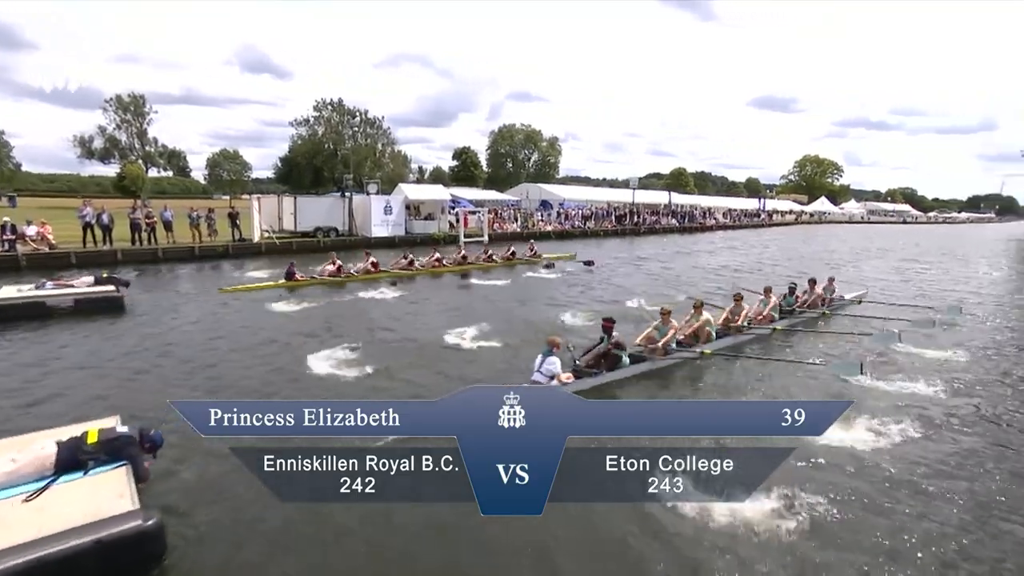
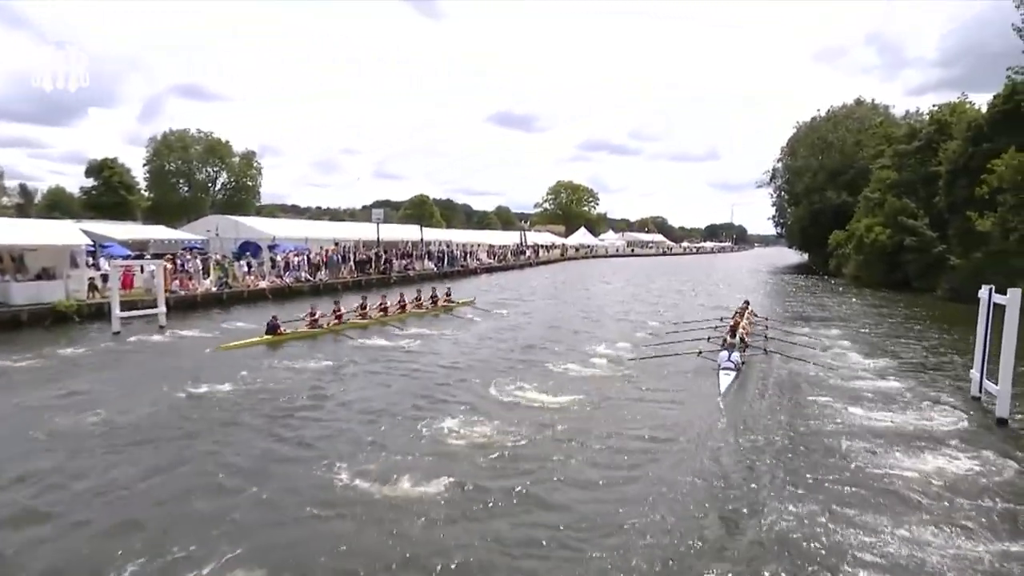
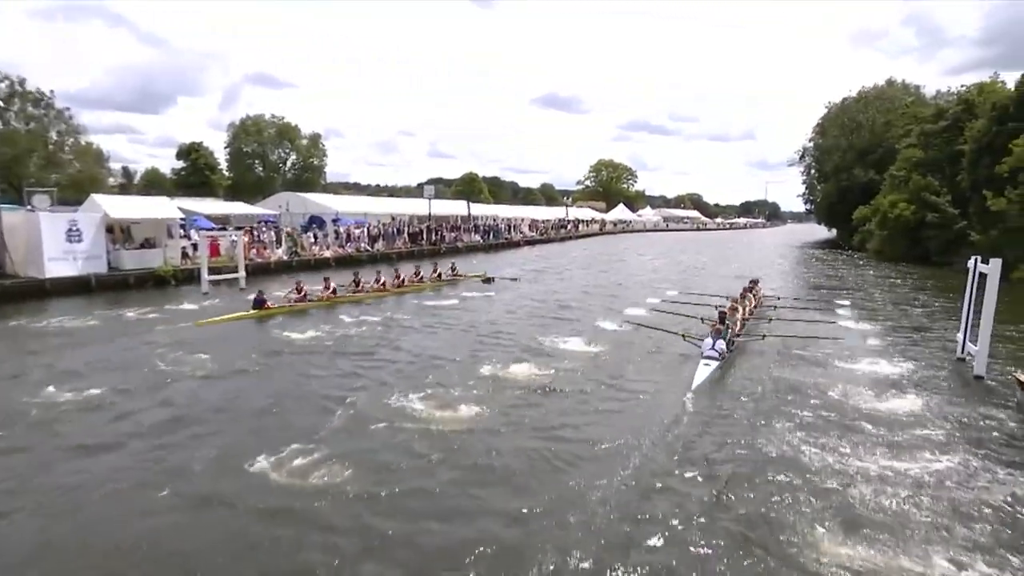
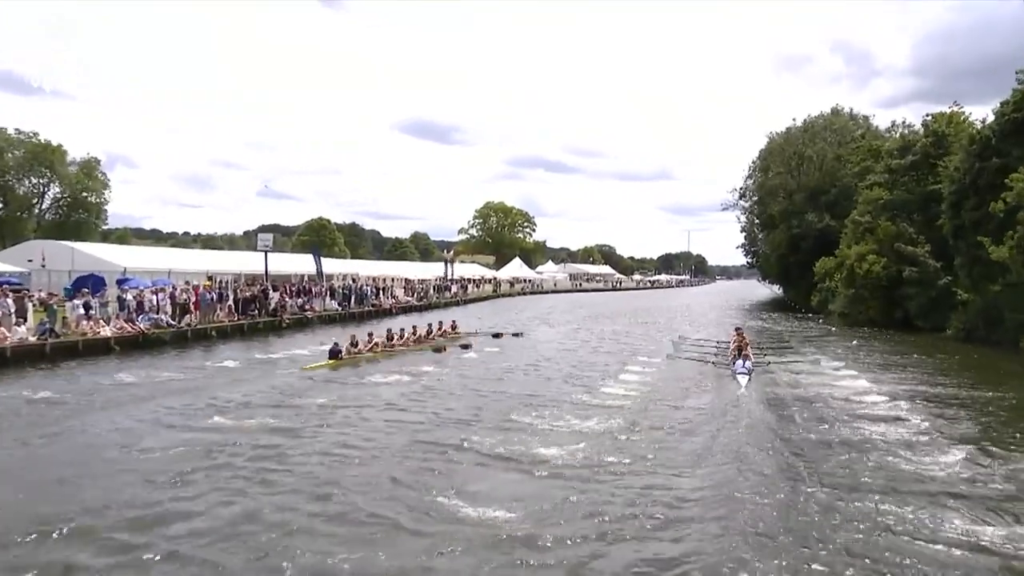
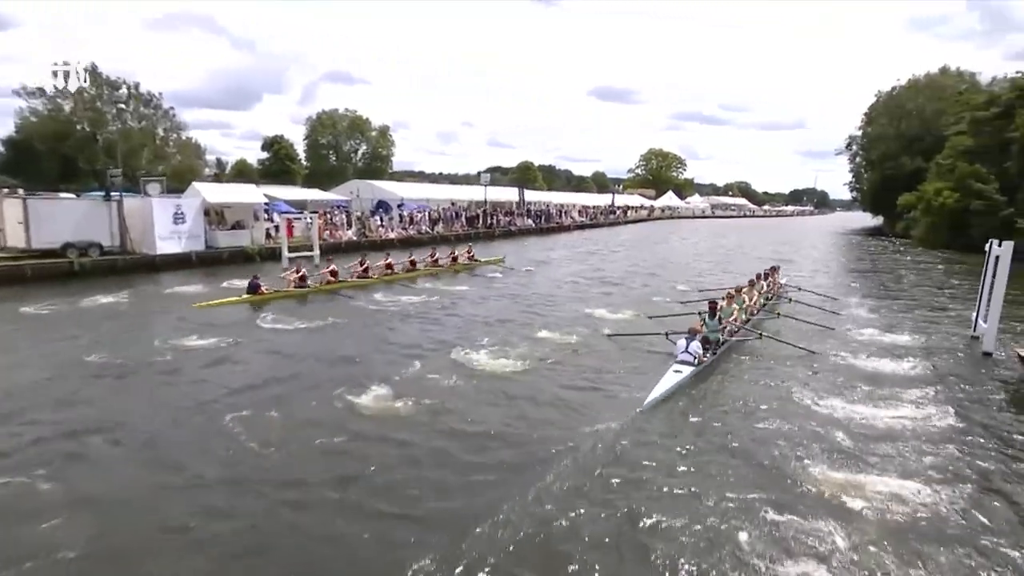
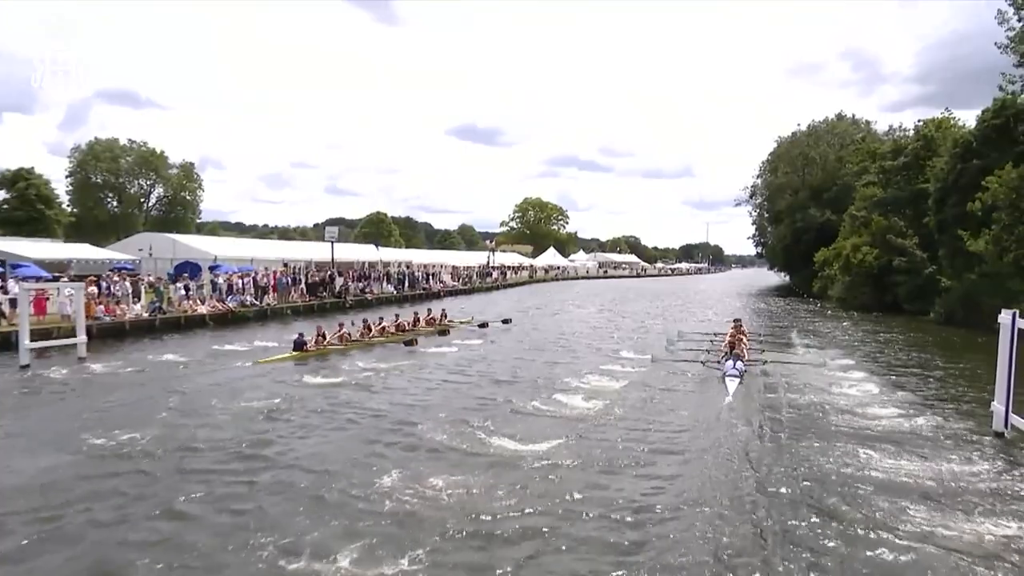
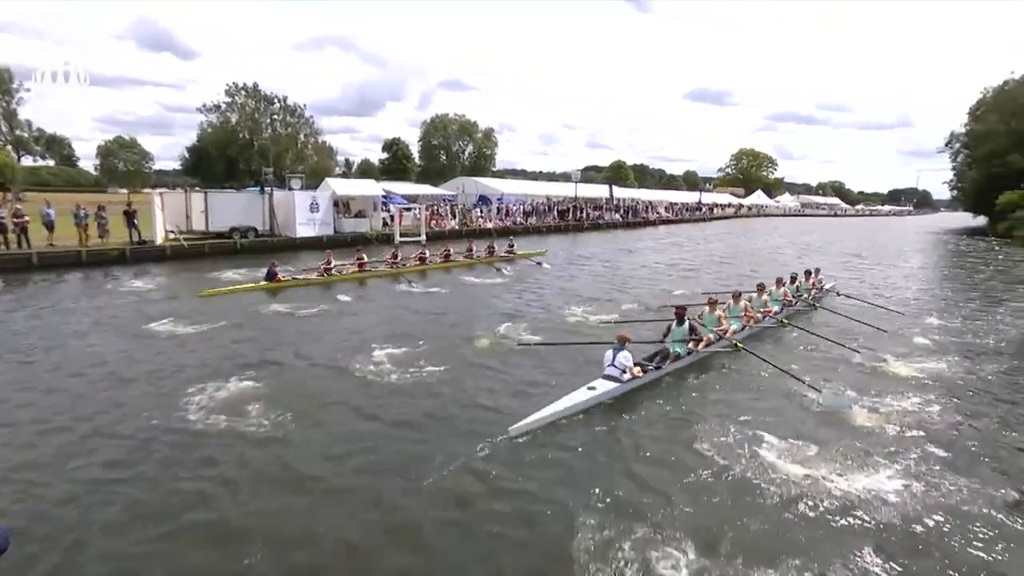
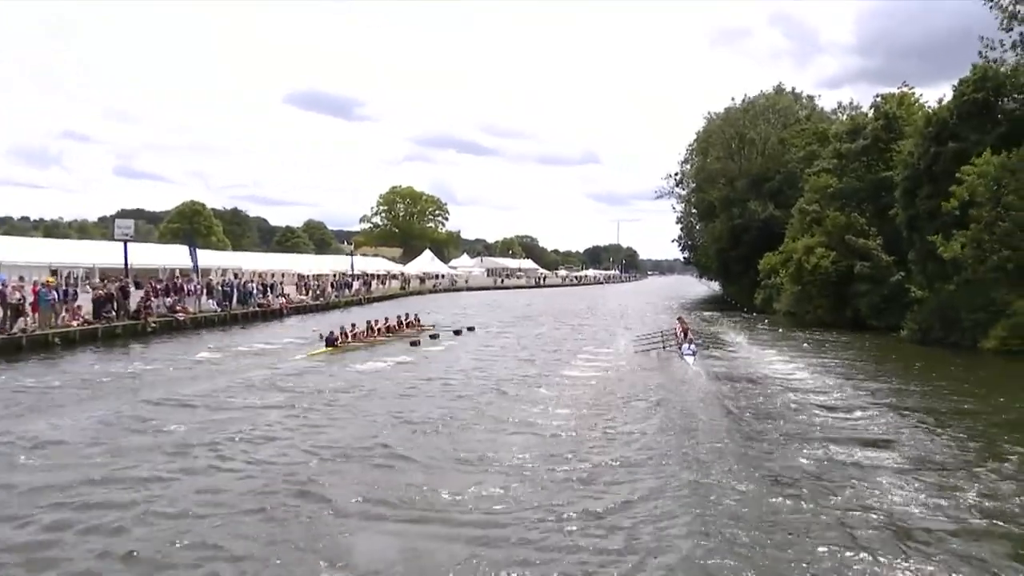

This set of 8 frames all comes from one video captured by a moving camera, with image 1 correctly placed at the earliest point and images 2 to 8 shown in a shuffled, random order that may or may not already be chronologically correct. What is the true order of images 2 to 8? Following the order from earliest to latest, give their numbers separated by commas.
7, 5, 3, 2, 6, 4, 8
